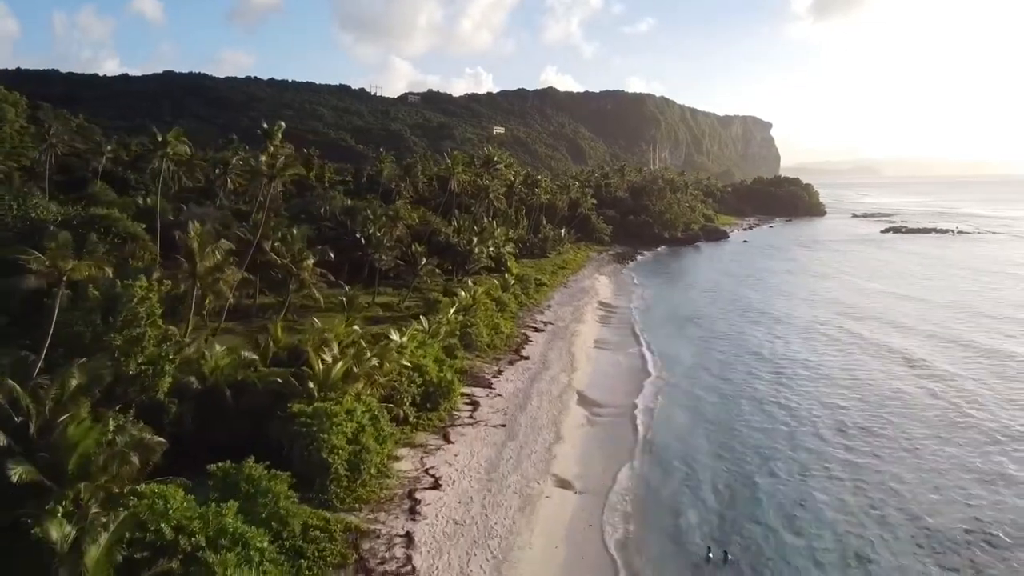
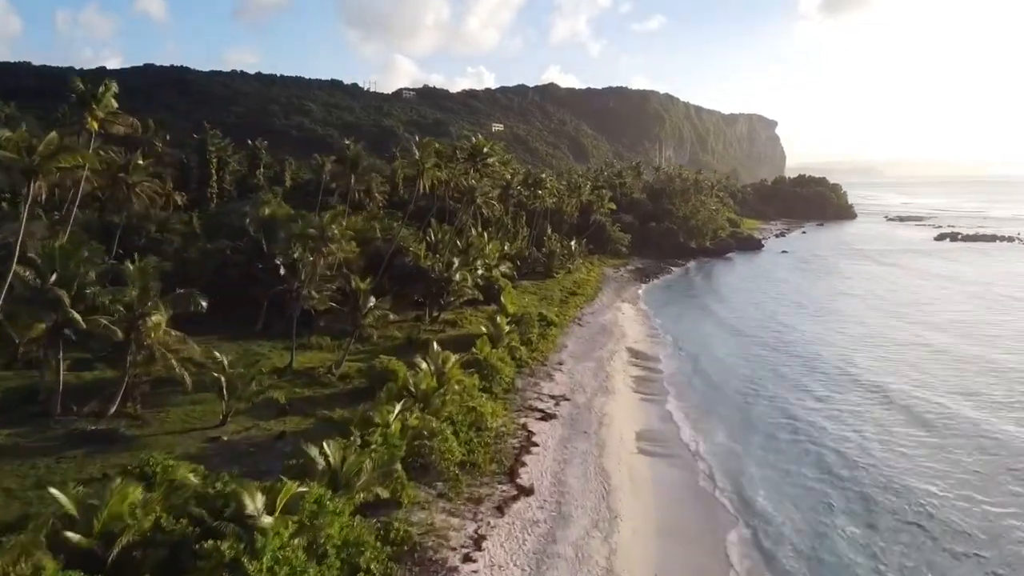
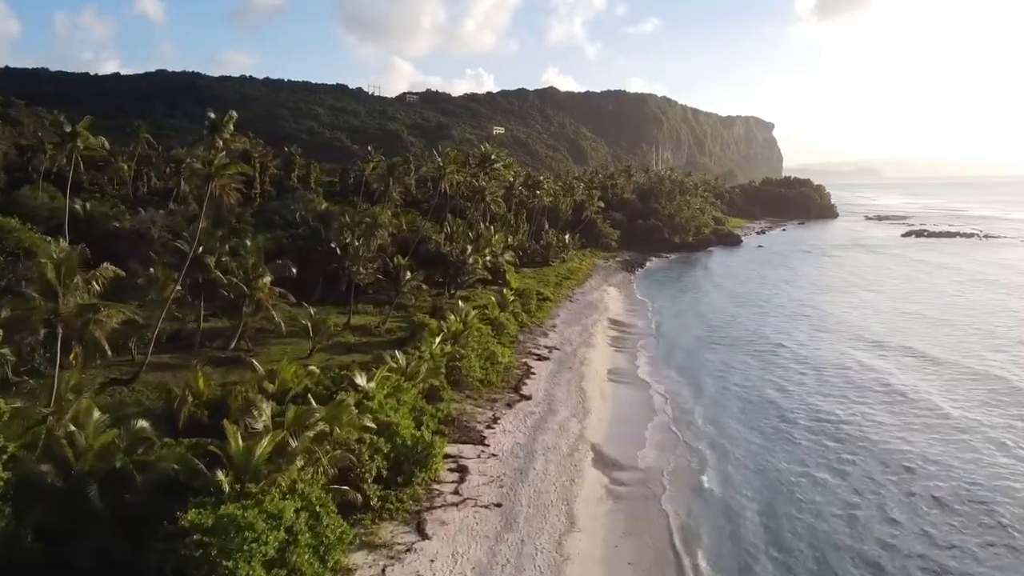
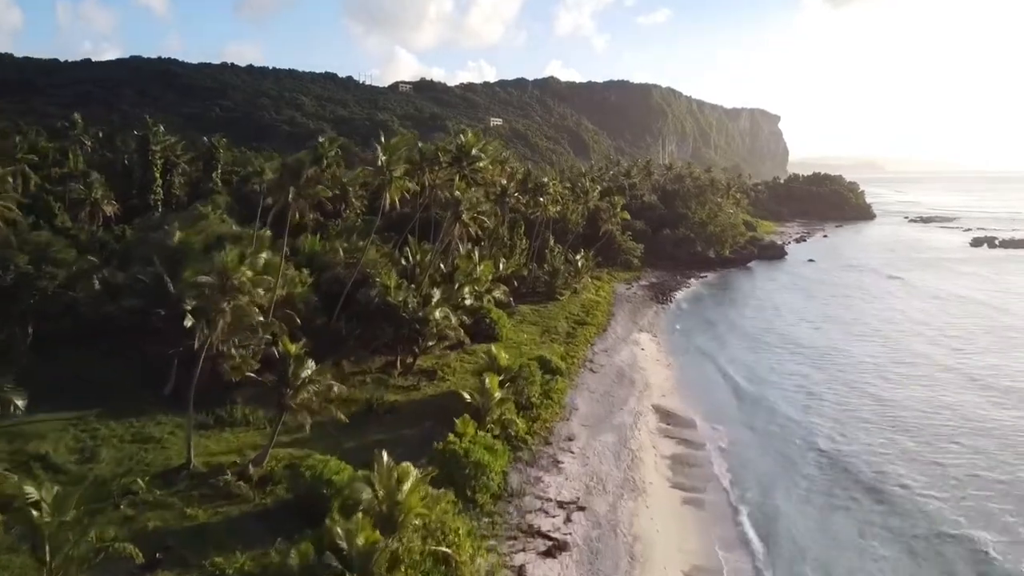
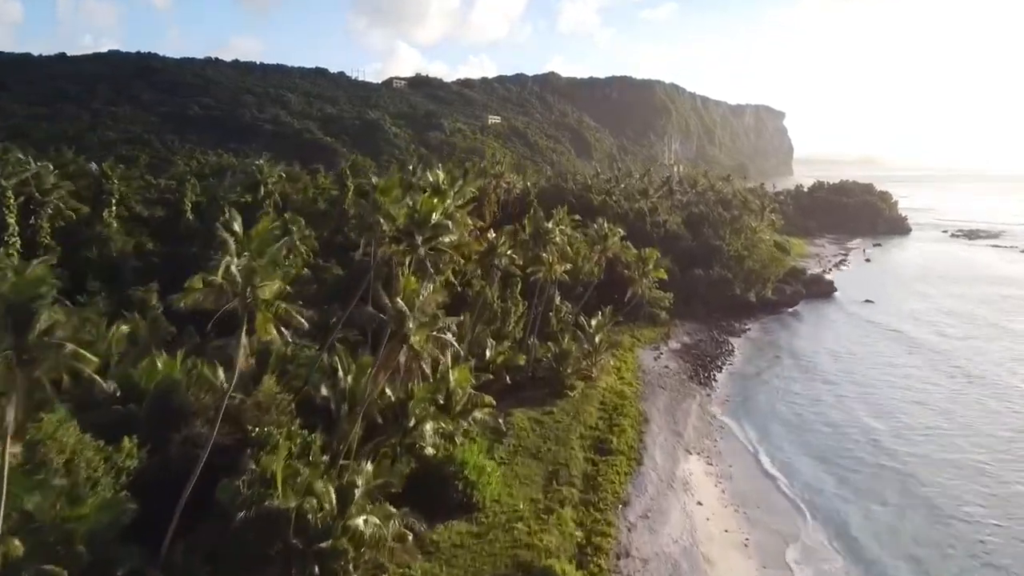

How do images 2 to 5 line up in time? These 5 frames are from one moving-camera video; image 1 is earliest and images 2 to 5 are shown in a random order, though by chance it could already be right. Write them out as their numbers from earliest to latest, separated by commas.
3, 2, 4, 5
